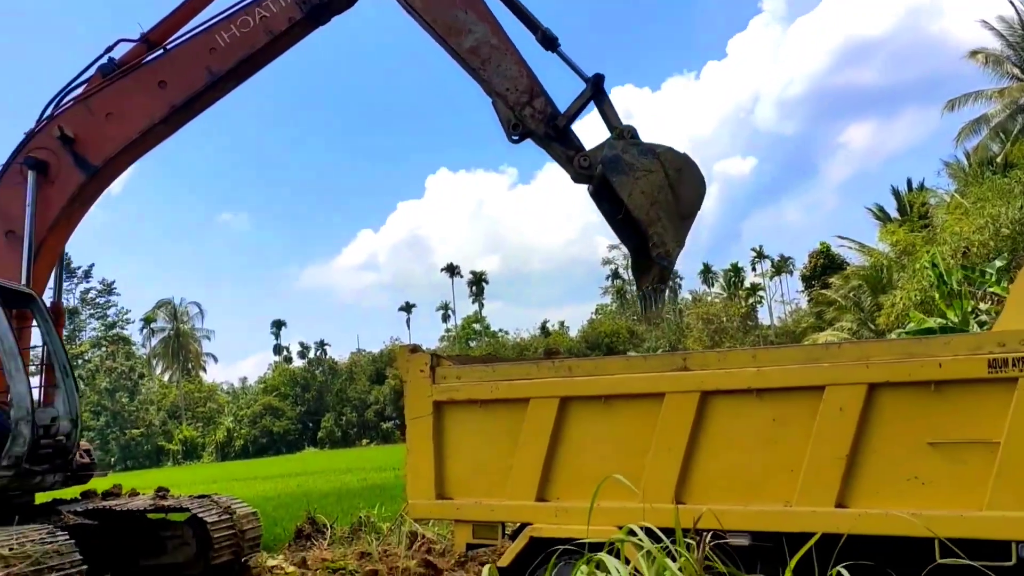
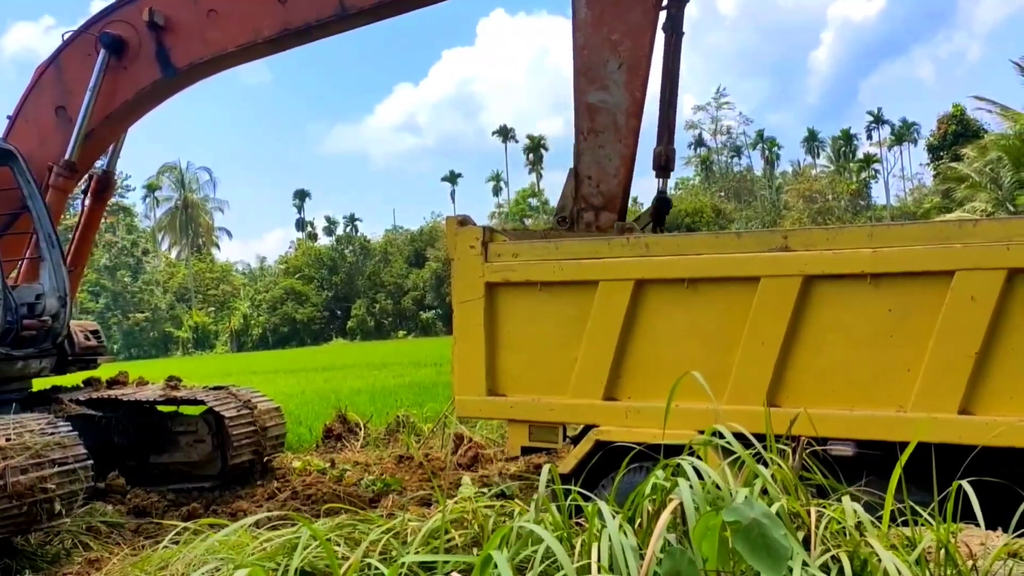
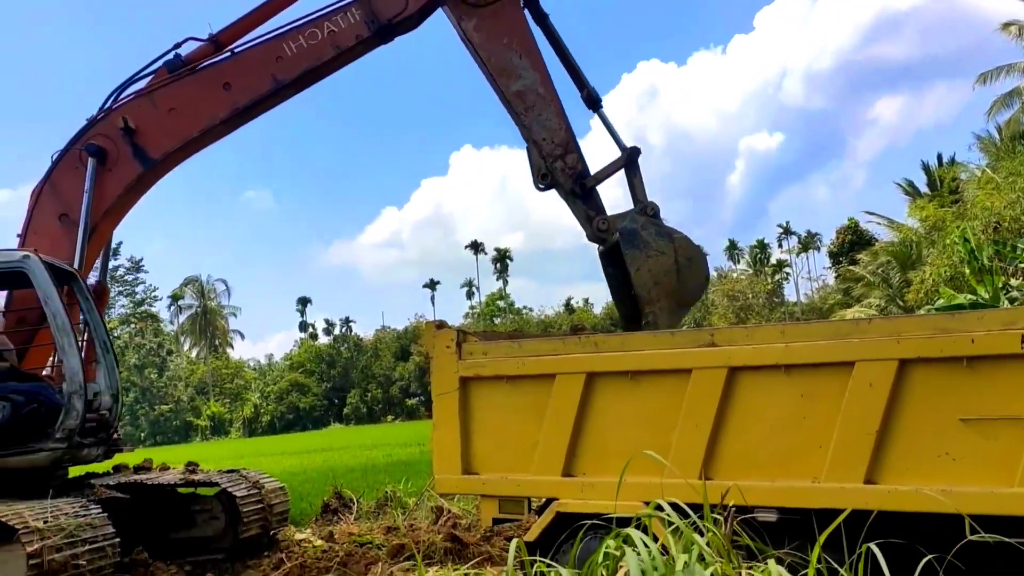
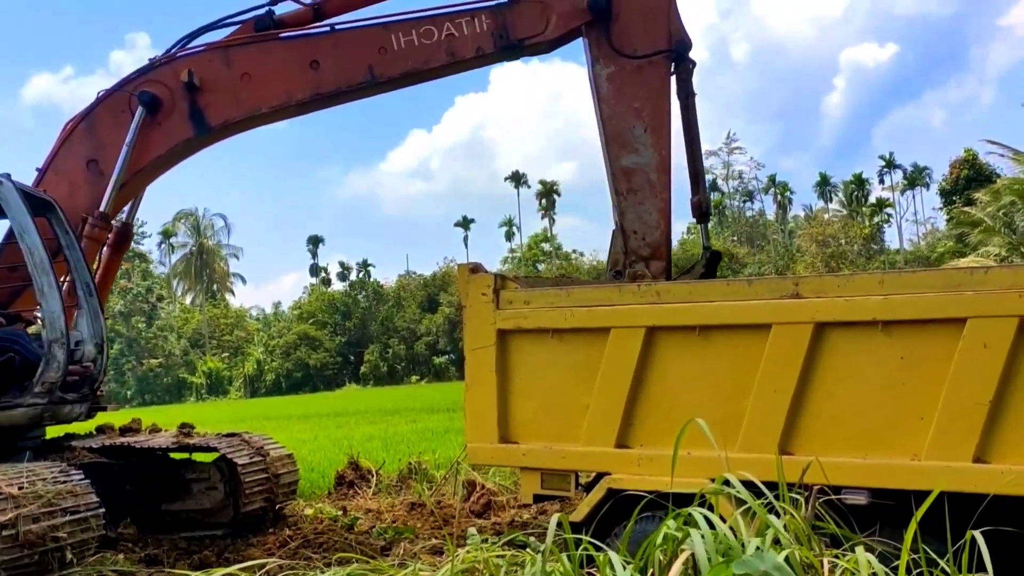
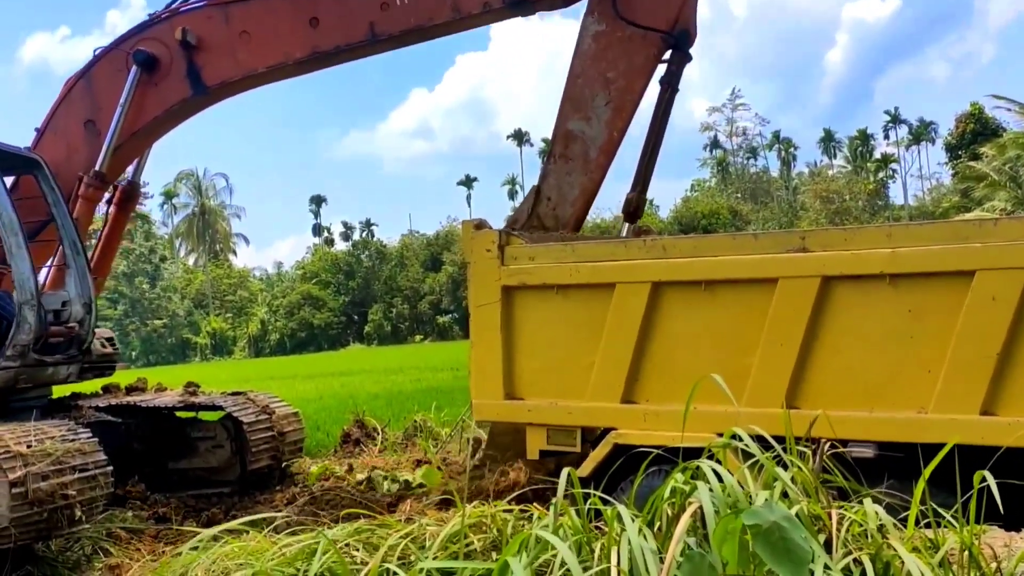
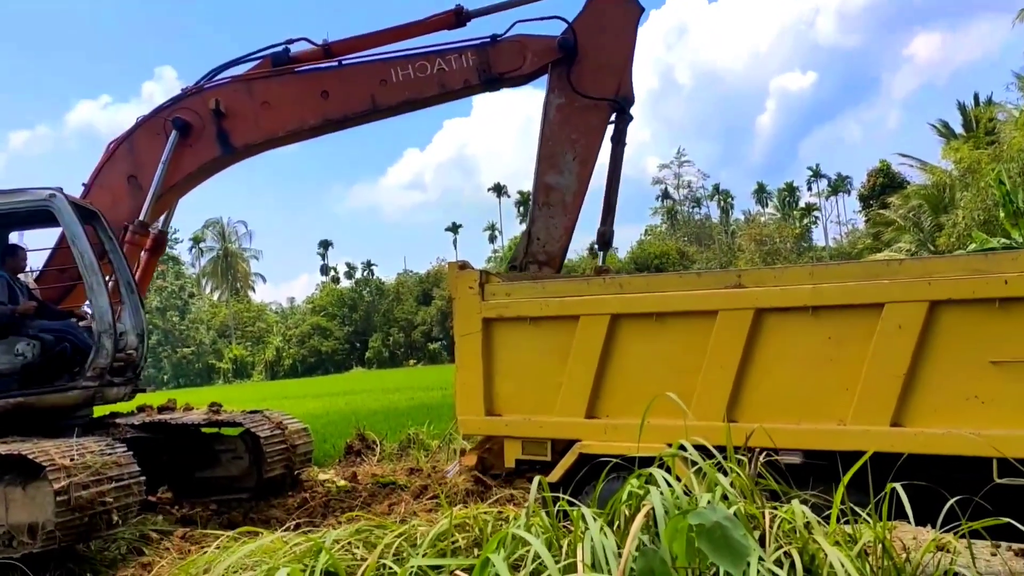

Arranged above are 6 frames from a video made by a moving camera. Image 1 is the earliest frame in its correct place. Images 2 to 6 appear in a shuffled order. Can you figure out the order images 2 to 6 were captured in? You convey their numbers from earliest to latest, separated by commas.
3, 6, 5, 2, 4
